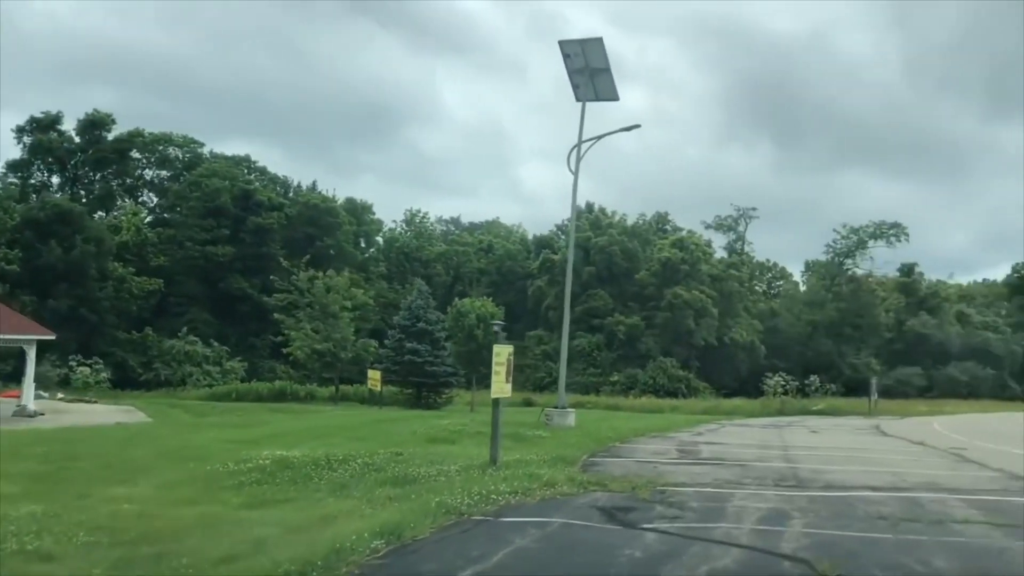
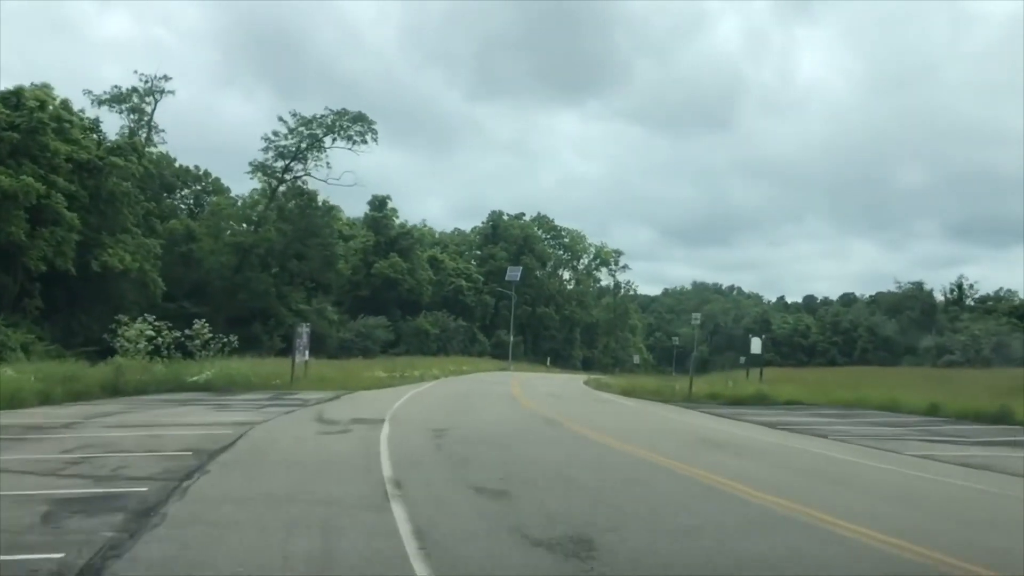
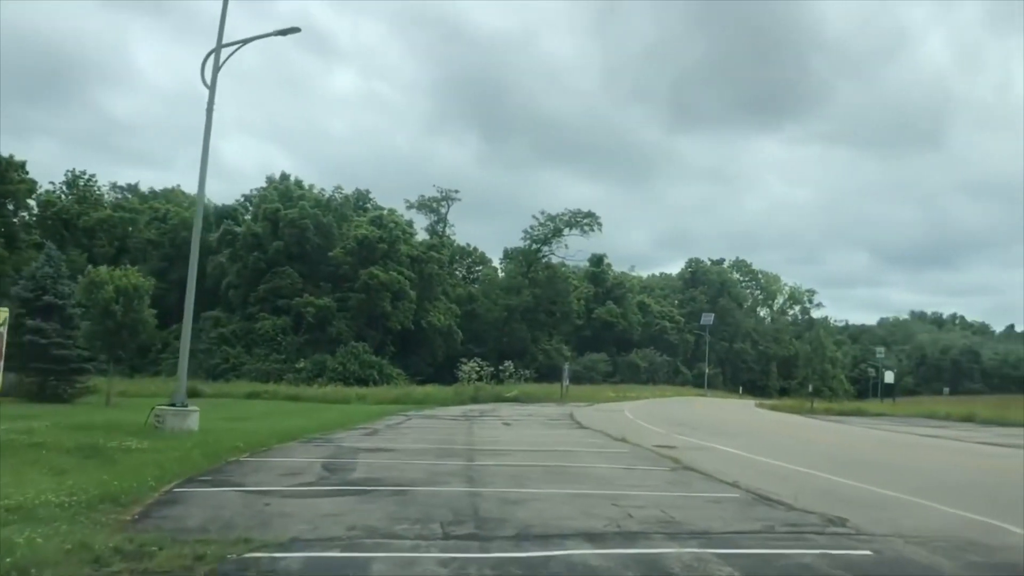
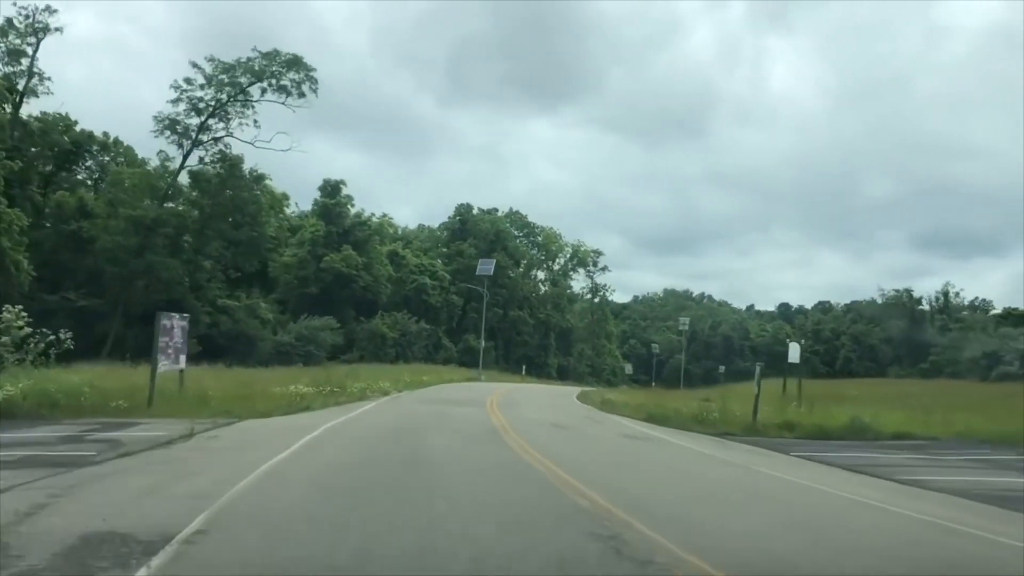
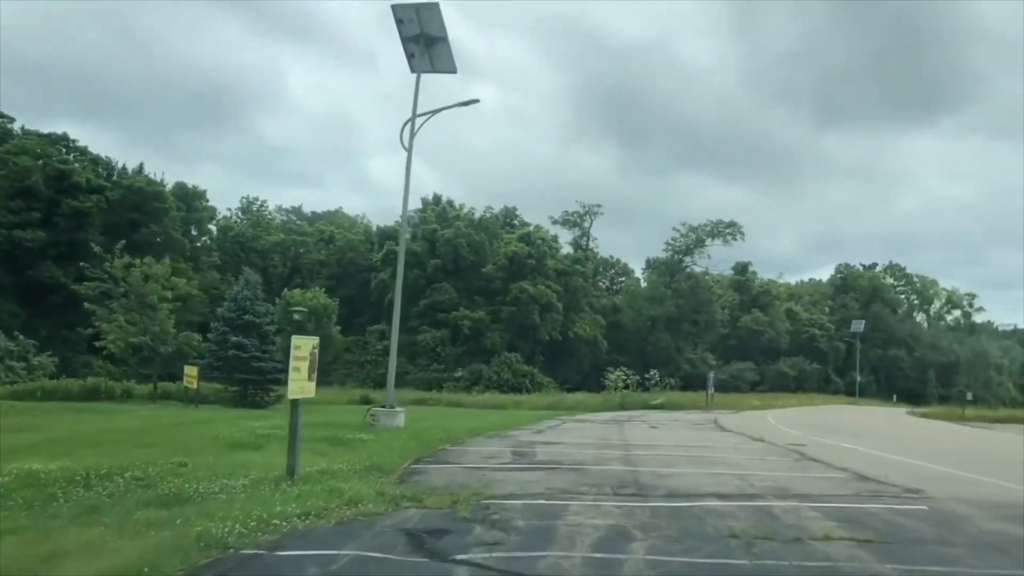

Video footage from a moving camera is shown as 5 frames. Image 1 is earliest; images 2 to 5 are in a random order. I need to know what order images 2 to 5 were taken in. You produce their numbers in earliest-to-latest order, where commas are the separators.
5, 3, 2, 4
